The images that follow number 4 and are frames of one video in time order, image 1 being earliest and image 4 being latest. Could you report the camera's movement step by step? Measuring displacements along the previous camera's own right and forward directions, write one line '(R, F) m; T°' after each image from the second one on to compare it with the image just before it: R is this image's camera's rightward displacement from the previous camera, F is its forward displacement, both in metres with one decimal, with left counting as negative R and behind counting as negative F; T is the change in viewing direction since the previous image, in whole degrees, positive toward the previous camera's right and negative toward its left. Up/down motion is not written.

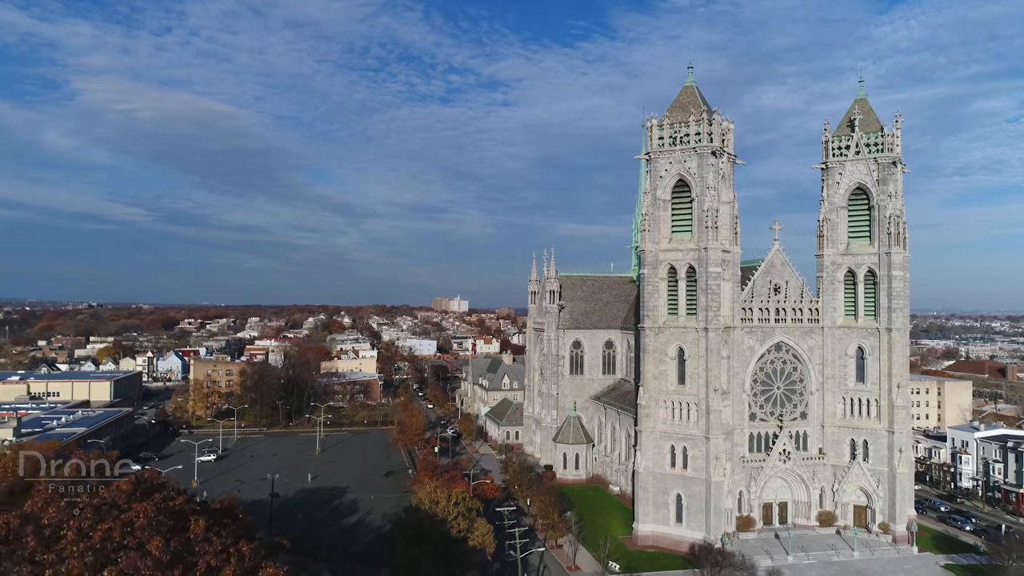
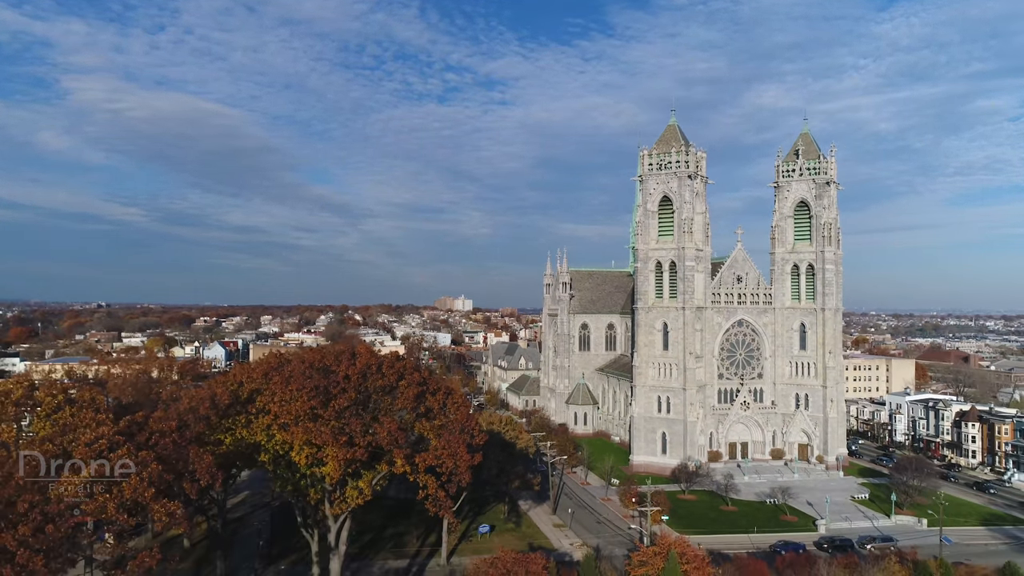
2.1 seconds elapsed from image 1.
(-2.3, -15.3) m; 0°
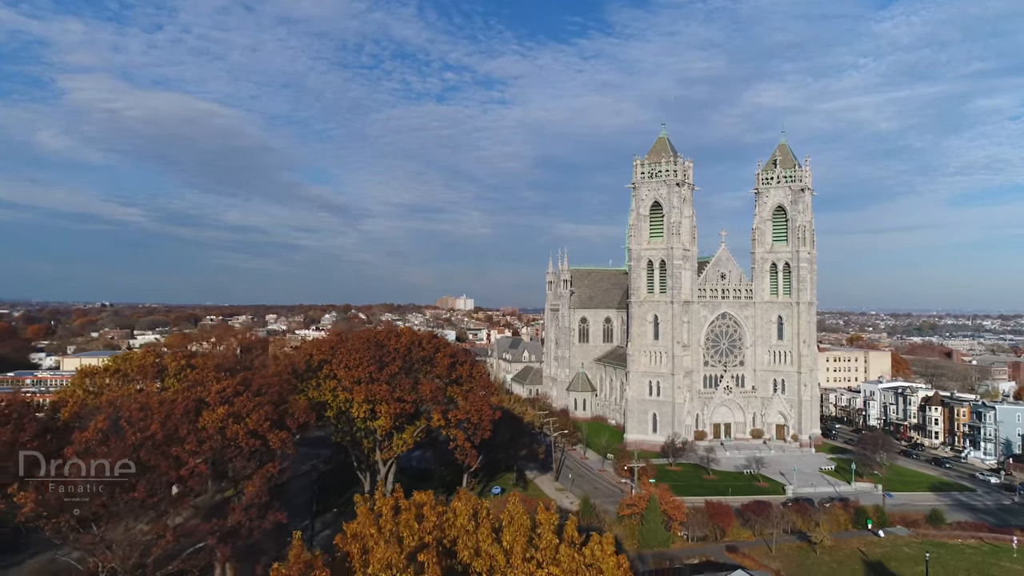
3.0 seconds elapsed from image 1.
(-0.6, -7.1) m; 0°
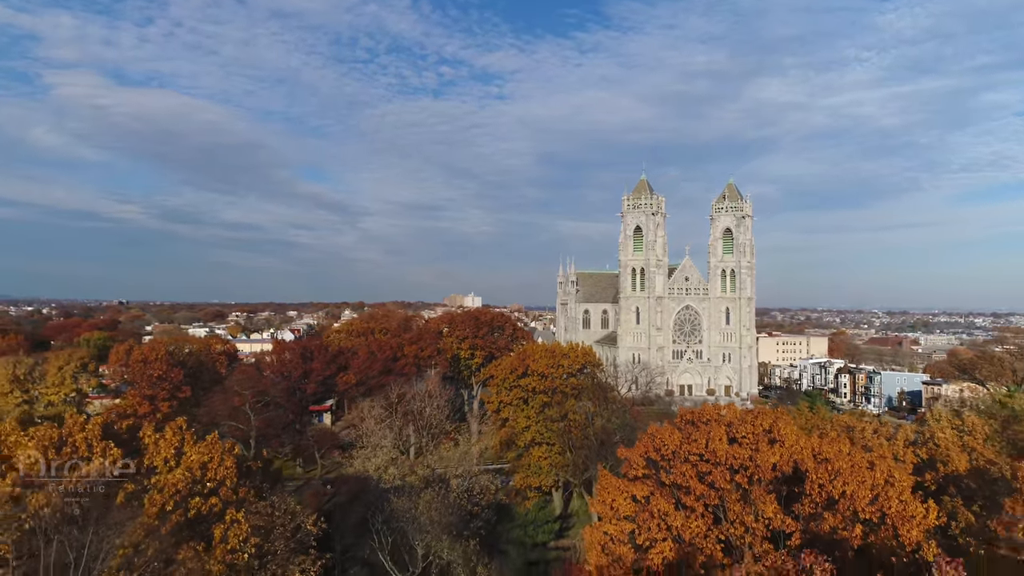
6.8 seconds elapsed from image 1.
(-2.9, -28.1) m; 0°
